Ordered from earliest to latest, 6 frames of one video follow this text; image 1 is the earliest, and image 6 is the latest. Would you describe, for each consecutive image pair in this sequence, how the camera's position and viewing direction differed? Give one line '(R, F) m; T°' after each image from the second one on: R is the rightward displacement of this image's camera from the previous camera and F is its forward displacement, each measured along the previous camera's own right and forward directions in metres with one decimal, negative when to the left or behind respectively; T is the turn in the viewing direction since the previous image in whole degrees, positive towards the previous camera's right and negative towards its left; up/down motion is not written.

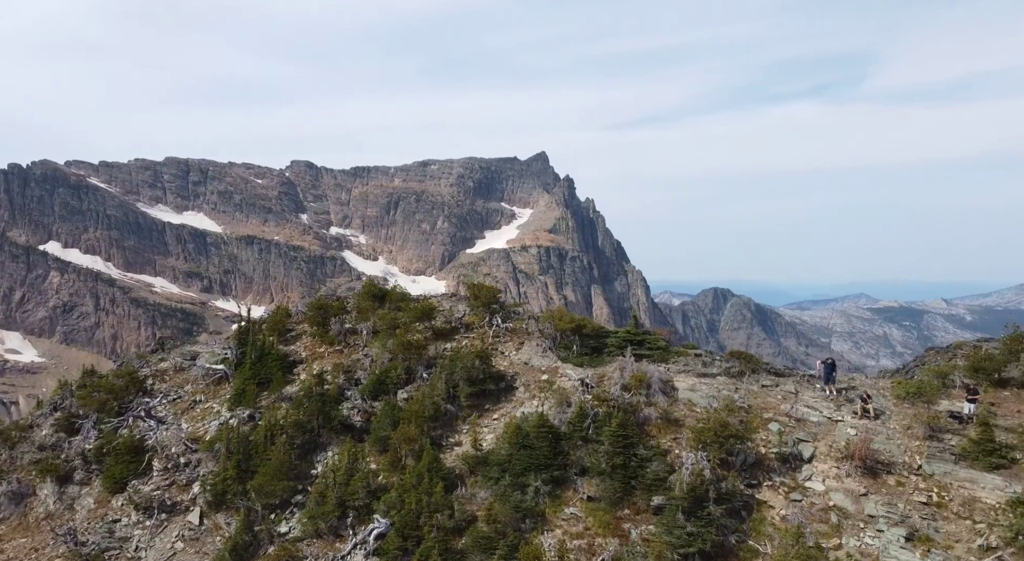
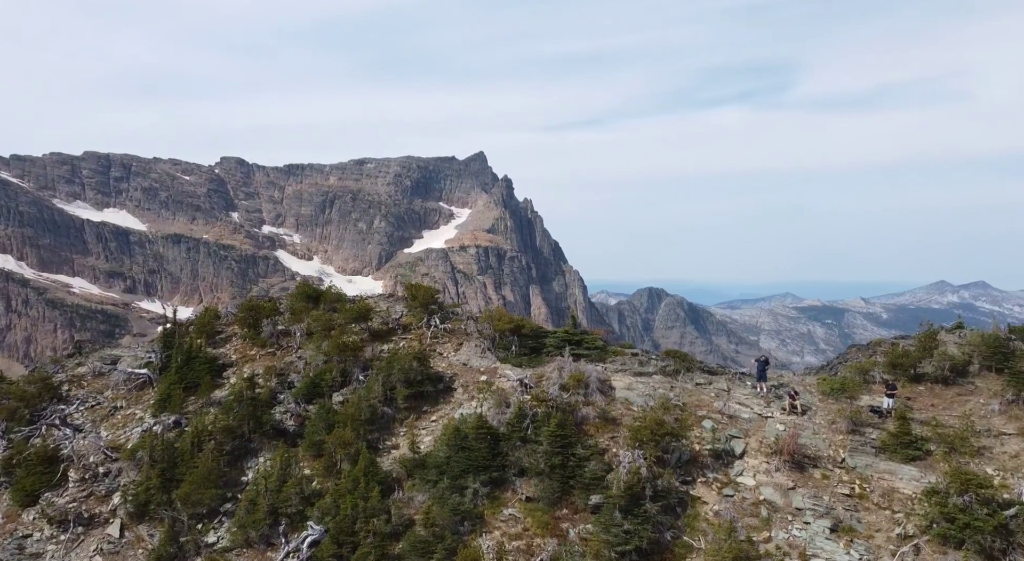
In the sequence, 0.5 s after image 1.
(+0.1, +0.4) m; +6°
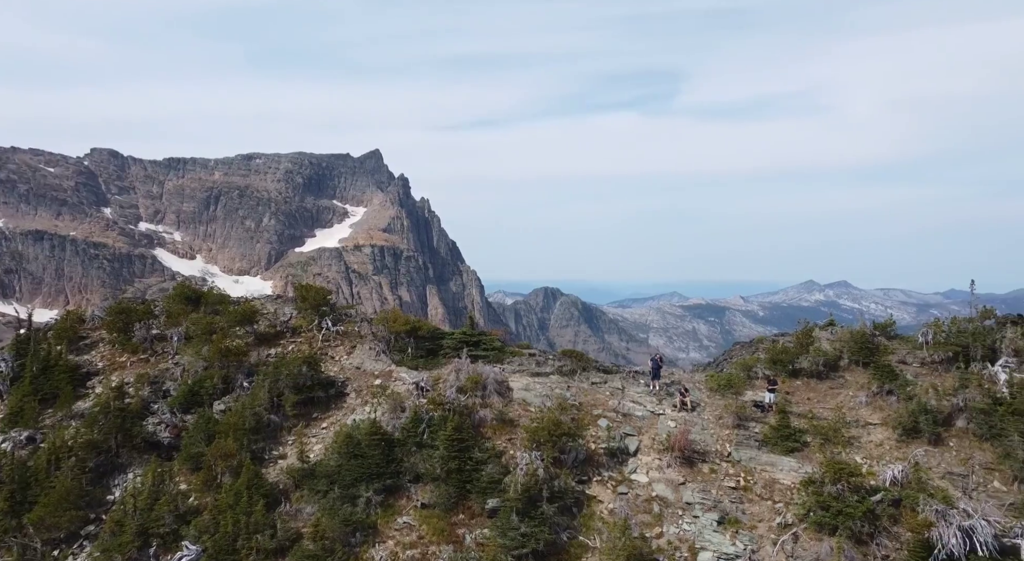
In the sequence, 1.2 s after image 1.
(+0.1, +0.7) m; +9°
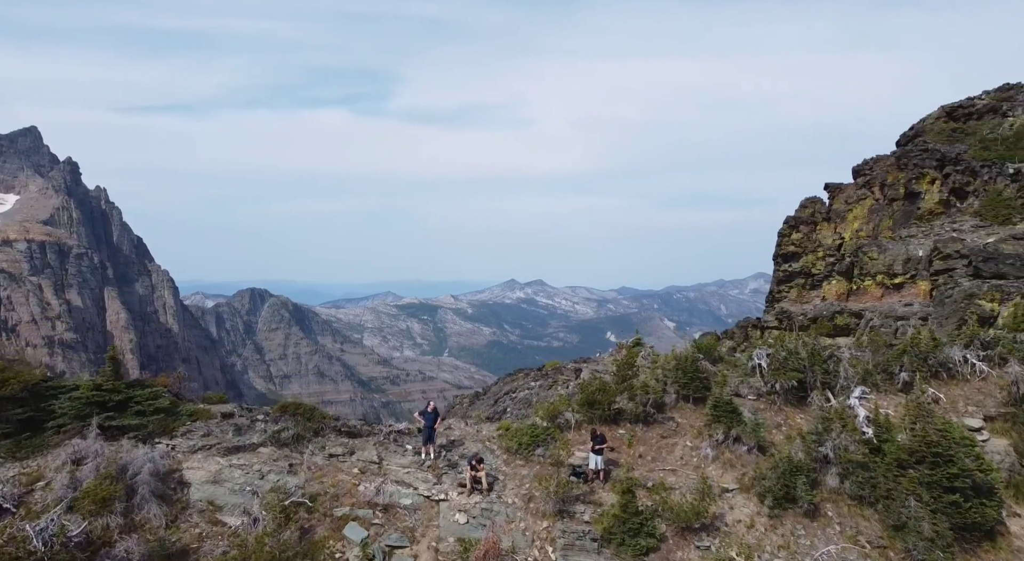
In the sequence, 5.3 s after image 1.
(+0.6, +8.7) m; +26°
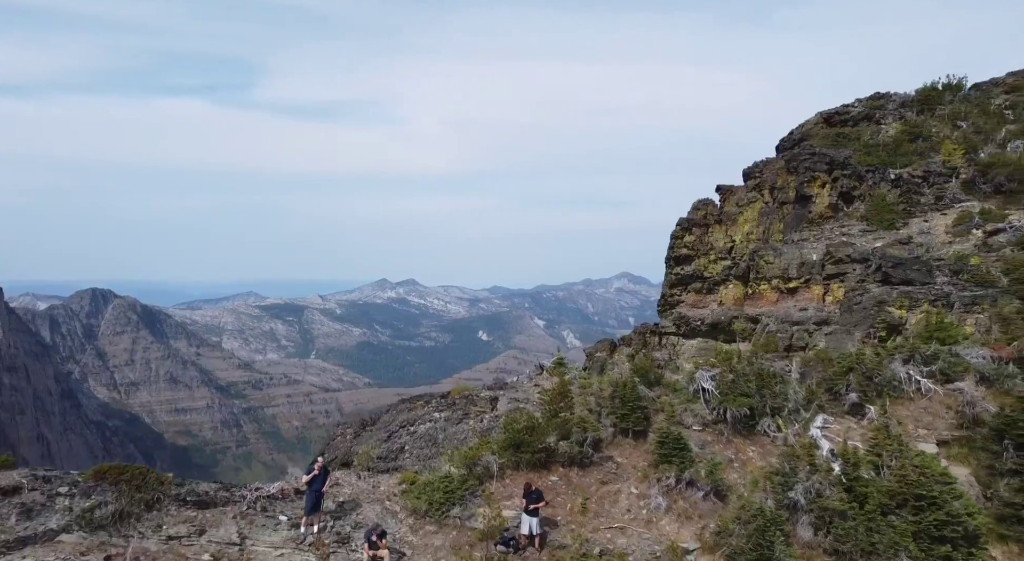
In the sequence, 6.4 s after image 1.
(-0.8, +3.4) m; +12°
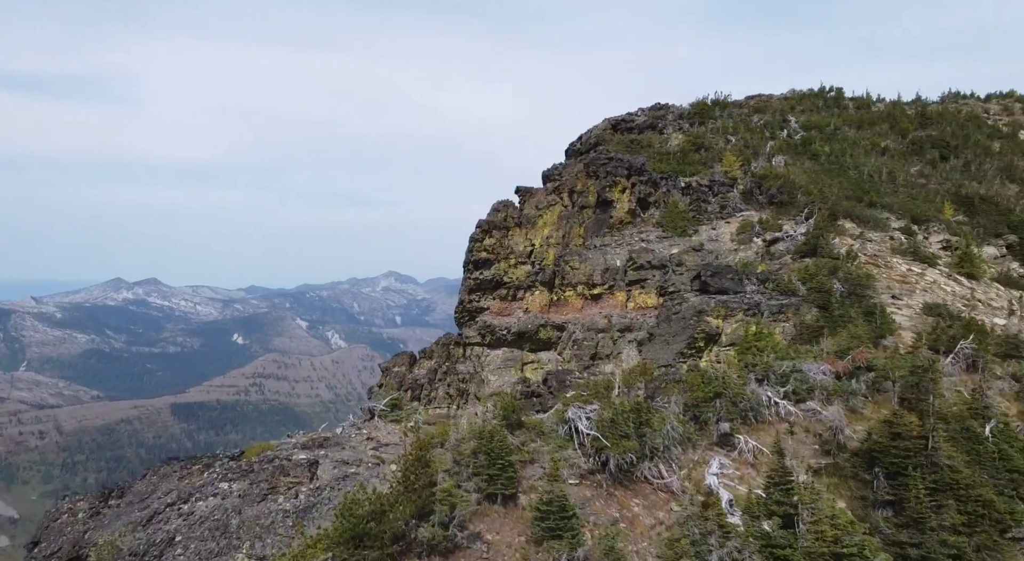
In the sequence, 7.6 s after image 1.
(-1.1, +3.9) m; +21°
